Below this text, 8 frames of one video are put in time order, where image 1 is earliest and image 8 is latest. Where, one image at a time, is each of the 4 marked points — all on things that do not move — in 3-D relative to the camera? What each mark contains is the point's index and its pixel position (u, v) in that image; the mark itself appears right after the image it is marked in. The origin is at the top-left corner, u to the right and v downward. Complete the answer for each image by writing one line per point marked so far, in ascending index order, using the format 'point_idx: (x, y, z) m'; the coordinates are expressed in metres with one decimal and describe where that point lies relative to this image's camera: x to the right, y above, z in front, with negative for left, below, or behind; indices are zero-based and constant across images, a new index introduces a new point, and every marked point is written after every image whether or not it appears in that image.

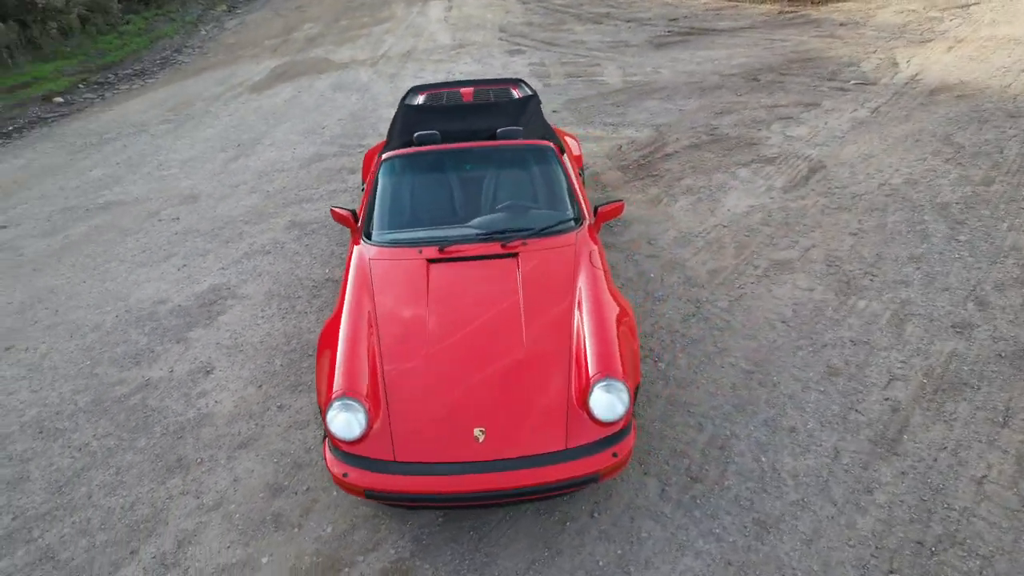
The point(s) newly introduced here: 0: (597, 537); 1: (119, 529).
0: (+0.5, -1.4, +3.5) m
1: (-2.3, -1.4, +3.7) m
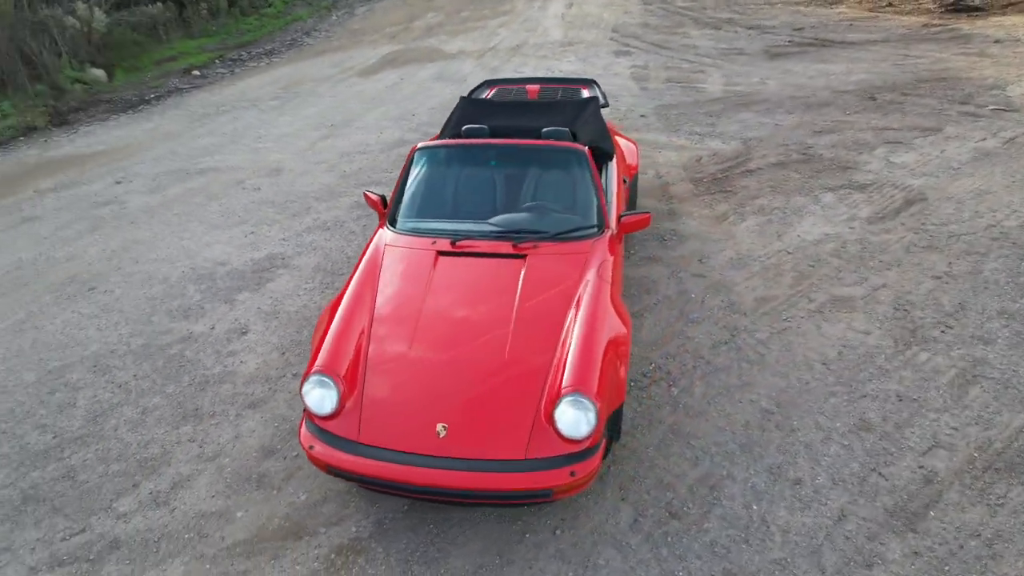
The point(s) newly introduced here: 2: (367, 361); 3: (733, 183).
0: (+0.2, -1.4, +3.4) m
1: (-2.4, -1.1, +4.1) m
2: (-0.8, -0.4, +3.7) m
3: (+2.4, +1.1, +6.8) m
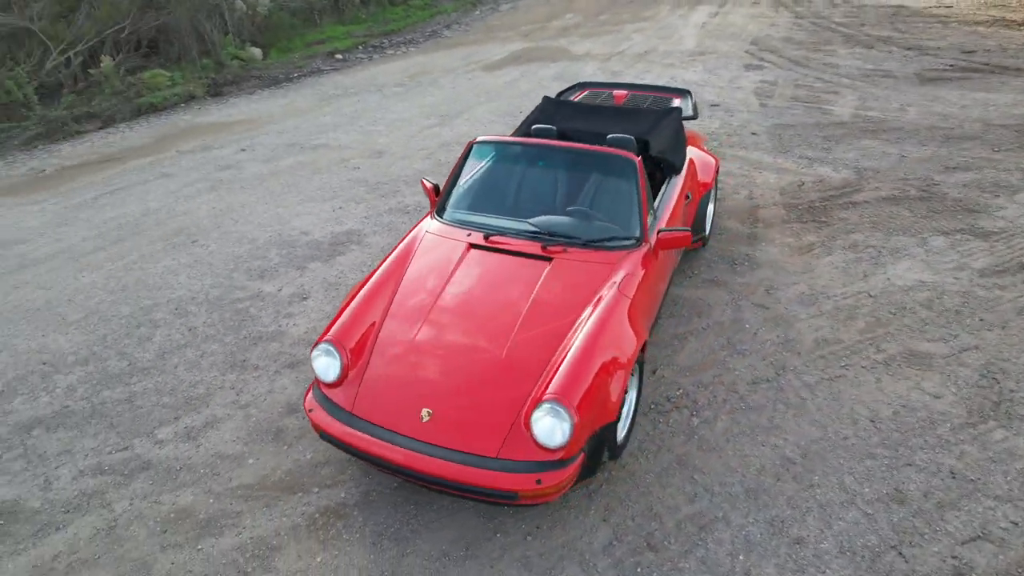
0: (0.0, -1.4, +3.4) m
1: (-2.4, -0.8, +4.6) m
2: (-0.8, -0.3, +3.8) m
3: (+3.1, +0.7, +6.3) m
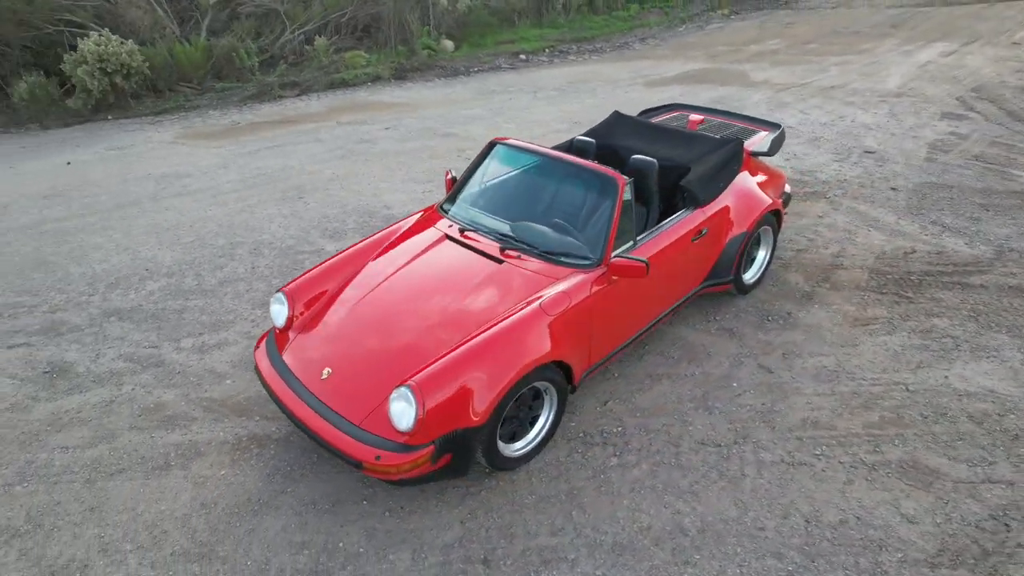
0: (-0.8, -1.3, +3.6) m
1: (-2.5, -0.3, +5.4) m
2: (-1.2, -0.1, +4.2) m
3: (+3.4, 0.0, +5.3) m
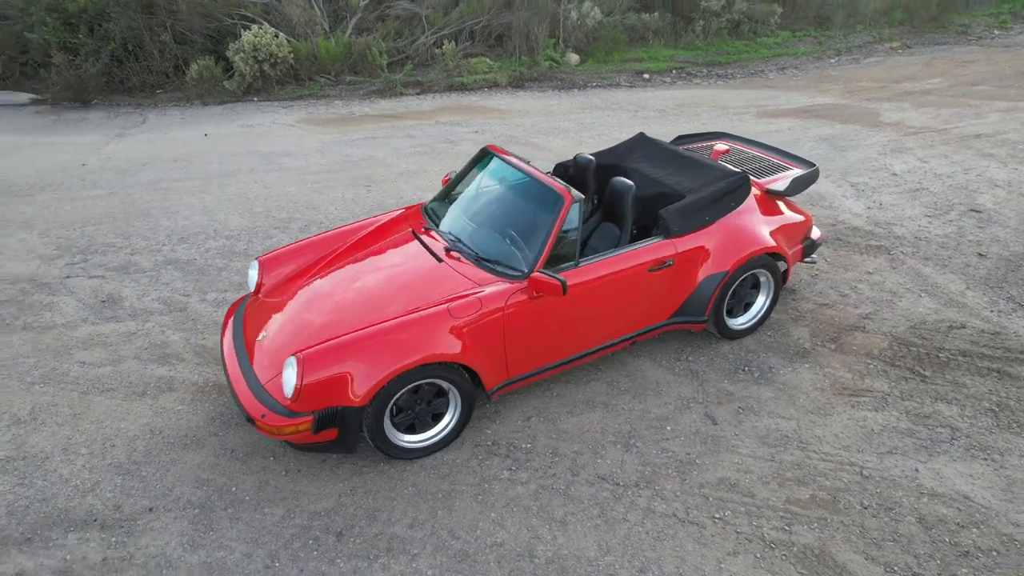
0: (-1.6, -1.2, +3.9) m
1: (-2.6, +0.1, +6.1) m
2: (-1.6, +0.1, +4.7) m
3: (+3.1, -0.6, +4.6) m
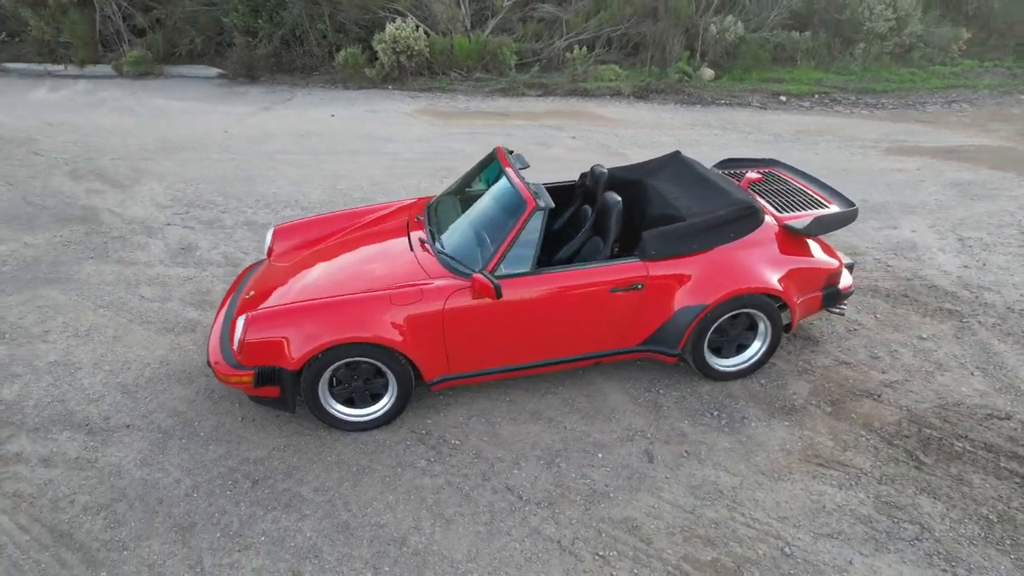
0: (-2.0, -0.9, +4.4) m
1: (-2.3, +0.4, +6.8) m
2: (-1.7, +0.3, +5.1) m
3: (+2.7, -1.1, +3.9) m
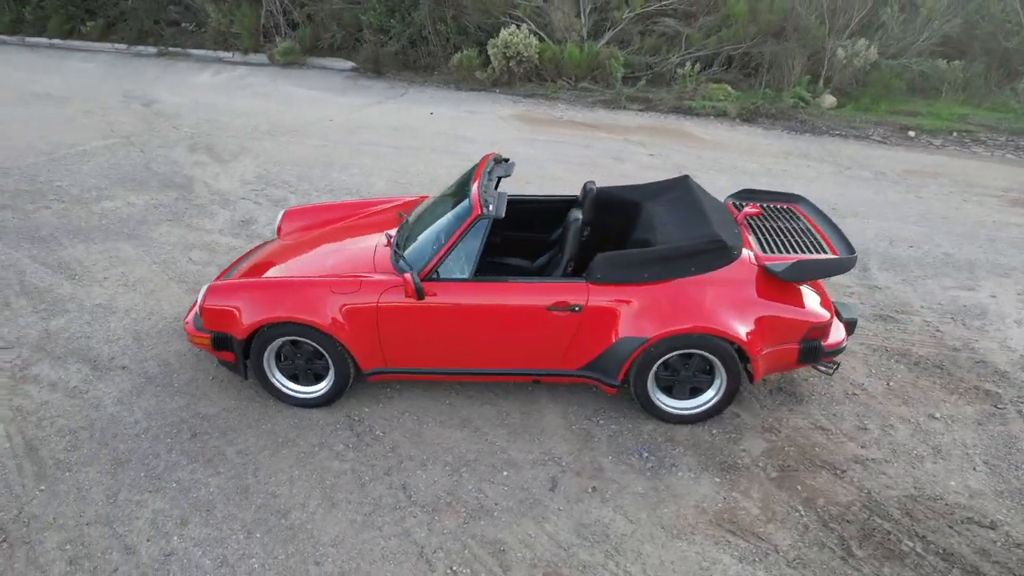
0: (-2.4, -0.7, +4.9) m
1: (-2.0, +0.6, +7.2) m
2: (-1.8, +0.5, +5.5) m
3: (+2.0, -1.4, +3.3) m
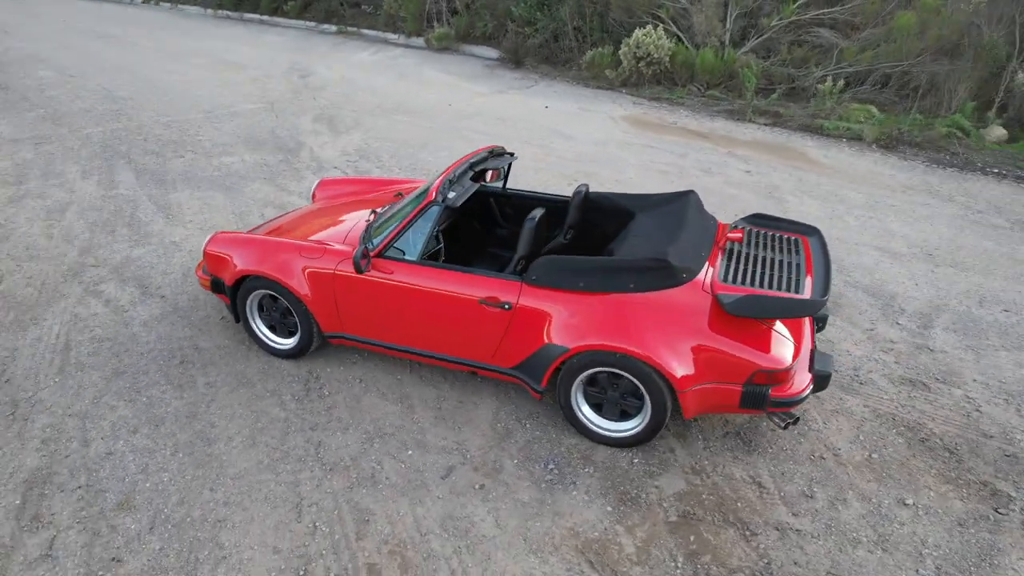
0: (-2.6, -0.2, +5.5) m
1: (-1.4, +1.0, +7.7) m
2: (-1.7, +0.8, +5.9) m
3: (+1.1, -1.7, +2.9) m
